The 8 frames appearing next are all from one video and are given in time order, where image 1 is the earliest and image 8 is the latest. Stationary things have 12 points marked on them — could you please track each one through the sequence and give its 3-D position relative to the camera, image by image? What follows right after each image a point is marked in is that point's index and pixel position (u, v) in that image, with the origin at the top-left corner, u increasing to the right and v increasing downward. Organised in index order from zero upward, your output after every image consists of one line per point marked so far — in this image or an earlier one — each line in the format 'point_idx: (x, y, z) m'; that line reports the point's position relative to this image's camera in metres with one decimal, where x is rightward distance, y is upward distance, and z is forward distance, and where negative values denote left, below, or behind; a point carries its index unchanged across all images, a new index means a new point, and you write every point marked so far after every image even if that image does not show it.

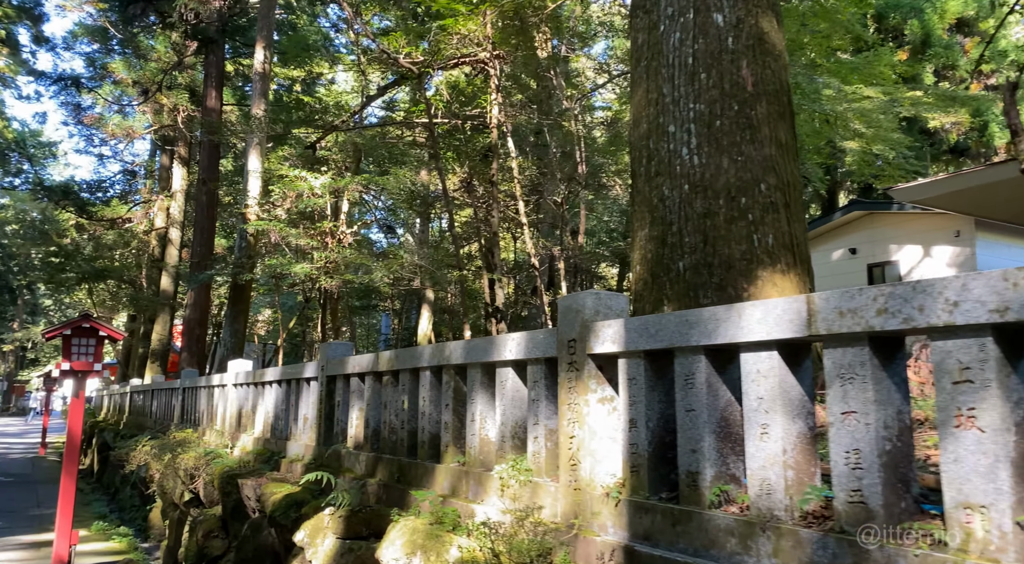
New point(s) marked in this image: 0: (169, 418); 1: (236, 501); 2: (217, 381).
0: (-4.5, -1.8, +13.8) m
1: (-2.1, -1.7, +8.2) m
2: (-3.1, -1.0, +10.9) m
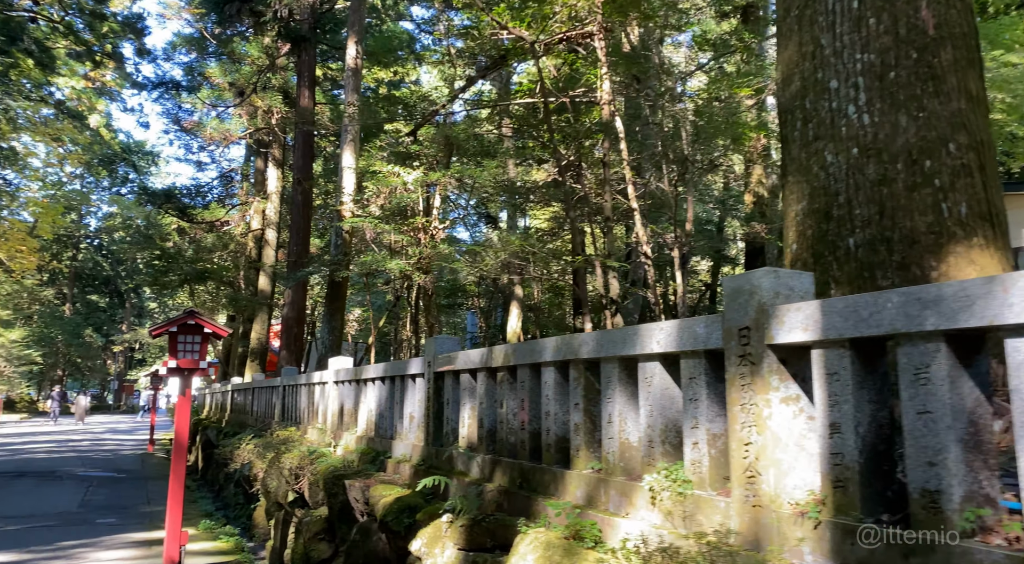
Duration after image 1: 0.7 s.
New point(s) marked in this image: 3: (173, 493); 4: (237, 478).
0: (-3.2, -1.8, +13.8) m
1: (-1.3, -1.7, +8.0) m
2: (-2.0, -1.0, +10.8) m
3: (-2.9, -1.8, +9.2) m
4: (-3.1, -2.2, +12.0) m
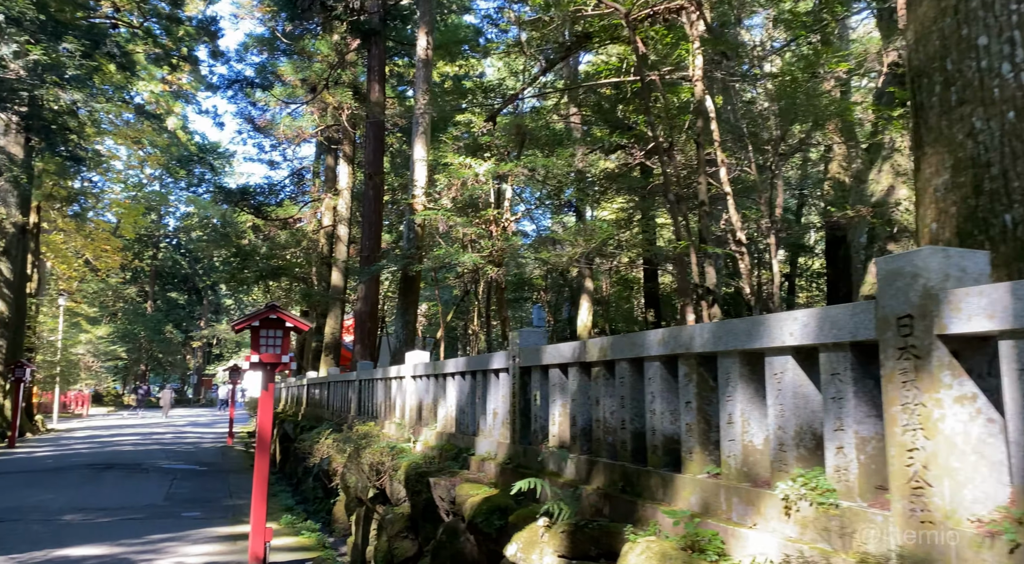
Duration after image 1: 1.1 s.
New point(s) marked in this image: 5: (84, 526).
0: (-2.2, -1.7, +13.7) m
1: (-0.6, -1.6, +7.8) m
2: (-1.2, -0.9, +10.6) m
3: (-2.2, -1.8, +9.1) m
4: (-2.2, -2.2, +12.0) m
5: (-4.0, -2.3, +10.0) m
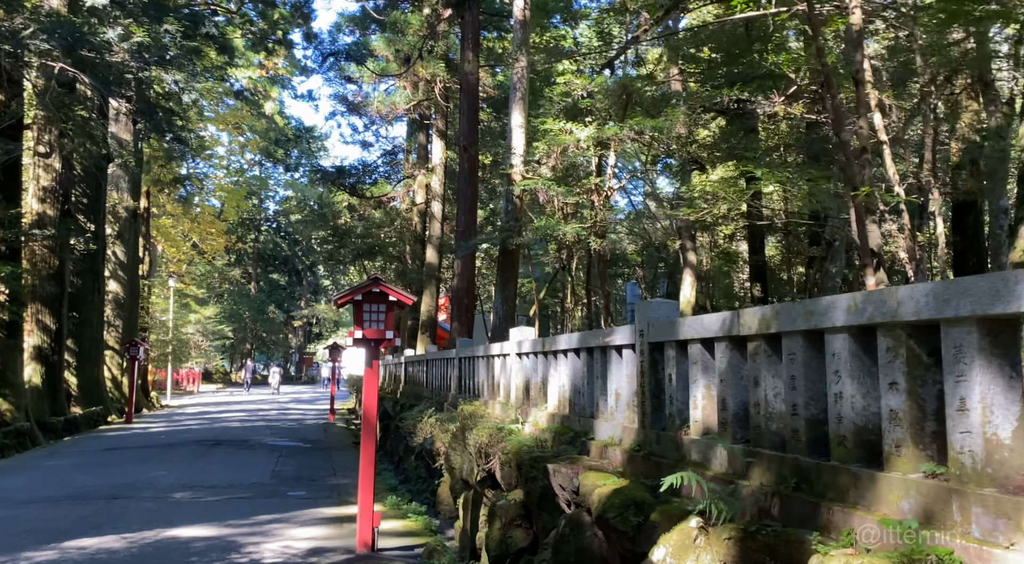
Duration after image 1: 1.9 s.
0: (-0.8, -1.4, +13.4) m
1: (+0.2, -1.4, +7.4) m
2: (-0.1, -0.7, +10.2) m
3: (-1.3, -1.6, +8.8) m
4: (-1.0, -1.9, +11.6) m
5: (-2.9, -2.1, +9.8) m
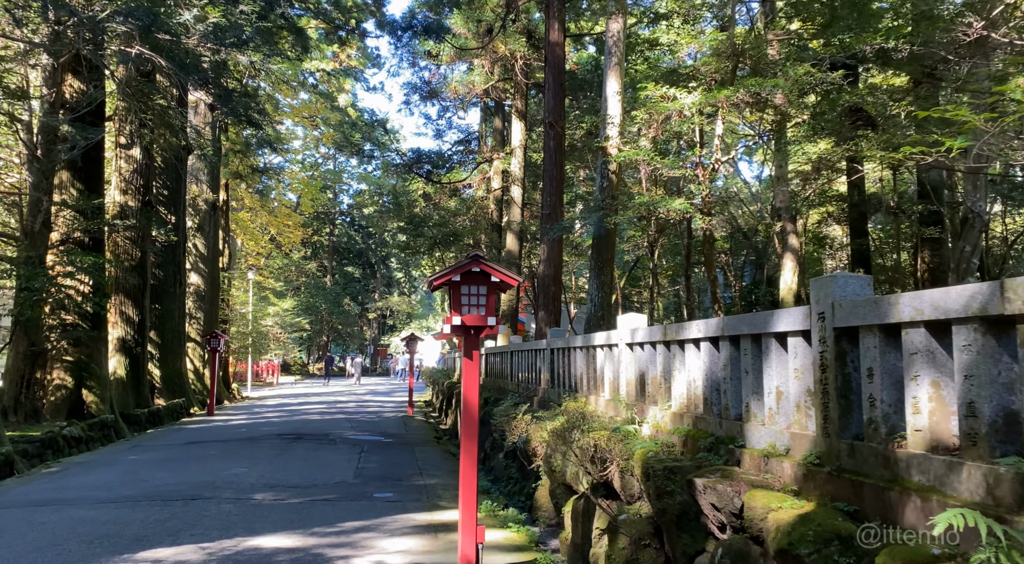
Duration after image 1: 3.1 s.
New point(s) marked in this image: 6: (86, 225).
0: (+0.3, -1.2, +12.5) m
1: (+0.9, -1.3, +6.5) m
2: (+0.8, -0.5, +9.3) m
3: (-0.5, -1.5, +8.0) m
4: (0.0, -1.7, +10.8) m
5: (-2.0, -2.0, +9.1) m
6: (-6.8, +0.9, +16.9) m
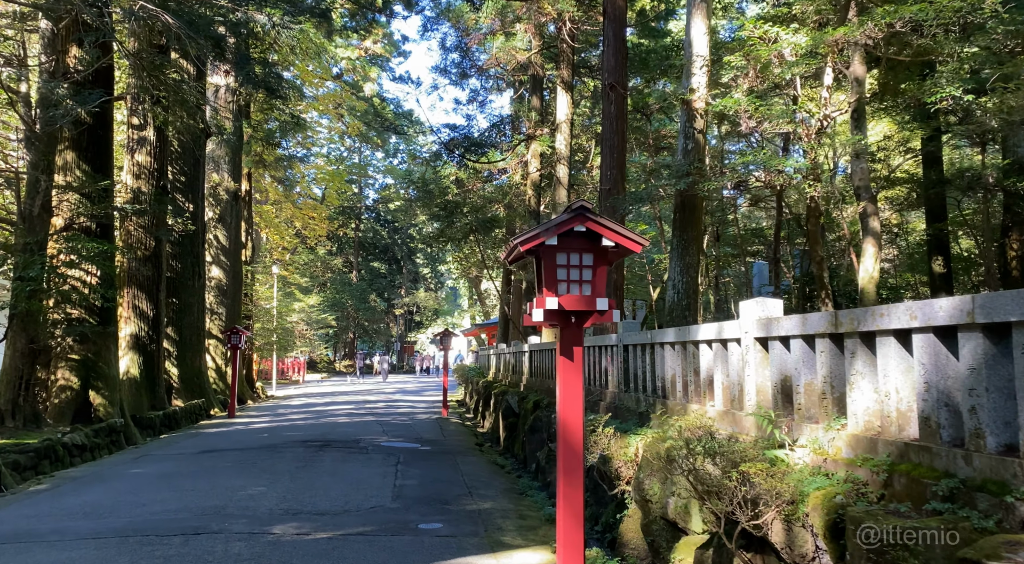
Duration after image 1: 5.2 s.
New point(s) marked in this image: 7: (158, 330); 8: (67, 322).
0: (+0.9, -1.0, +10.7) m
1: (+1.4, -1.2, +4.7) m
2: (+1.3, -0.4, +7.5) m
3: (0.0, -1.3, +6.2) m
4: (+0.6, -1.6, +9.0) m
5: (-1.5, -1.8, +7.4) m
6: (-6.1, +1.0, +15.3) m
7: (-6.2, -0.8, +18.5) m
8: (-6.3, -0.6, +14.9) m
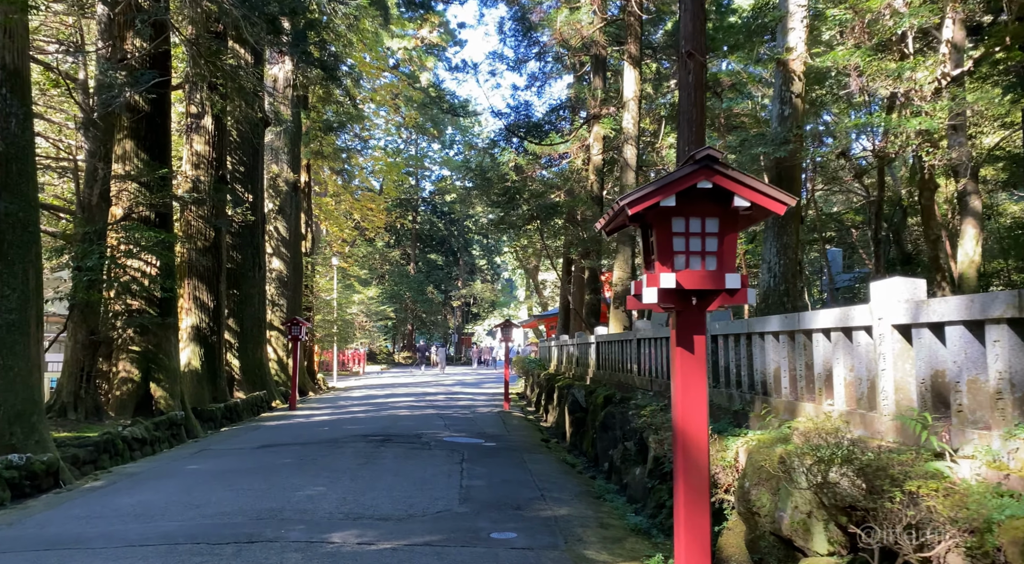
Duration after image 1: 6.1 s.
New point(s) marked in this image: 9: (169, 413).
0: (+1.6, -0.9, +10.0) m
1: (+1.8, -1.1, +3.9) m
2: (+1.9, -0.3, +6.8) m
3: (+0.5, -1.2, +5.6) m
4: (+1.2, -1.5, +8.3) m
5: (-1.0, -1.7, +6.8) m
6: (-5.1, +1.2, +14.9) m
7: (-5.1, -0.7, +18.2) m
8: (-5.3, -0.4, +14.6) m
9: (-4.9, -1.9, +15.2) m
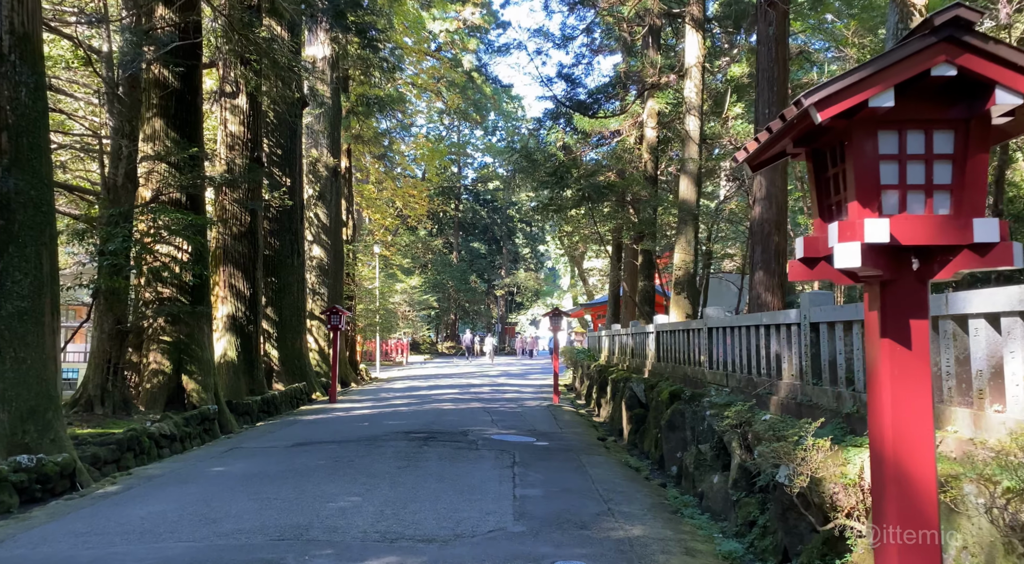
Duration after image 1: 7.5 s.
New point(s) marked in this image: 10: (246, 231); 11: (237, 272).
0: (+2.1, -0.7, +8.8) m
1: (+2.0, -0.9, +2.7) m
2: (+2.2, -0.1, +5.5) m
3: (+0.8, -1.1, +4.4) m
4: (+1.6, -1.3, +7.2) m
5: (-0.6, -1.6, +5.7) m
6: (-4.4, +1.4, +13.9) m
7: (-4.2, -0.5, +17.2) m
8: (-4.6, -0.2, +13.7) m
9: (-4.2, -1.7, +14.2) m
10: (-4.3, +0.9, +17.1) m
11: (-4.5, +0.2, +16.9) m
